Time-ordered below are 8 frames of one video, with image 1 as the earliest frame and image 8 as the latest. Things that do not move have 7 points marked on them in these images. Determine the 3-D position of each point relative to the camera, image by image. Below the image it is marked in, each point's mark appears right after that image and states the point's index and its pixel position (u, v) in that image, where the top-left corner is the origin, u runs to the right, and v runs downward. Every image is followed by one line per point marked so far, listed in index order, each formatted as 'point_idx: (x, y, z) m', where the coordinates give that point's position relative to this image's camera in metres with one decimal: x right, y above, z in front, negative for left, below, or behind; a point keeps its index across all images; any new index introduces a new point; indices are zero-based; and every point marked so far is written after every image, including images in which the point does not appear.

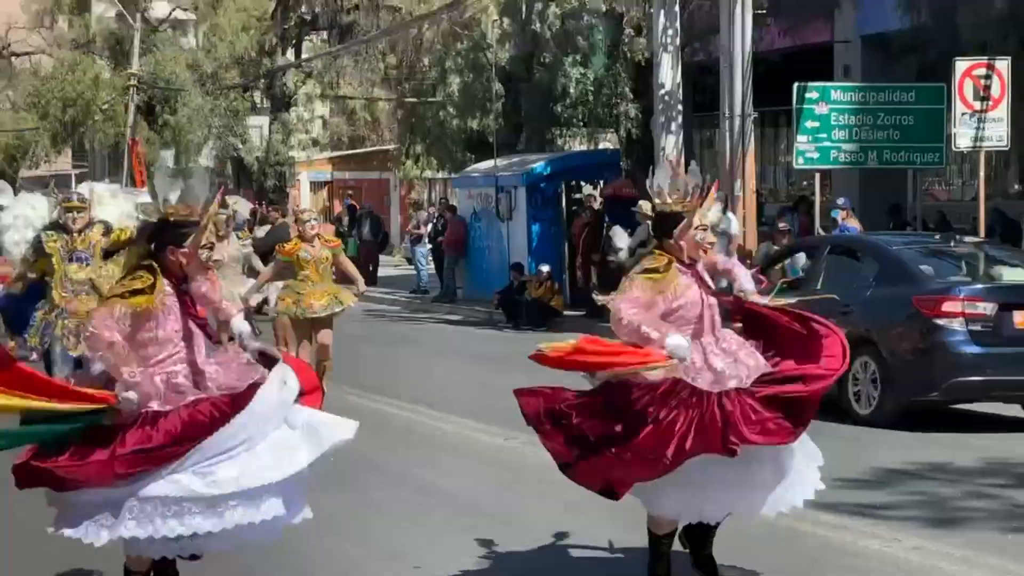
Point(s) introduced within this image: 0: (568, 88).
0: (+0.7, +2.5, +12.0) m
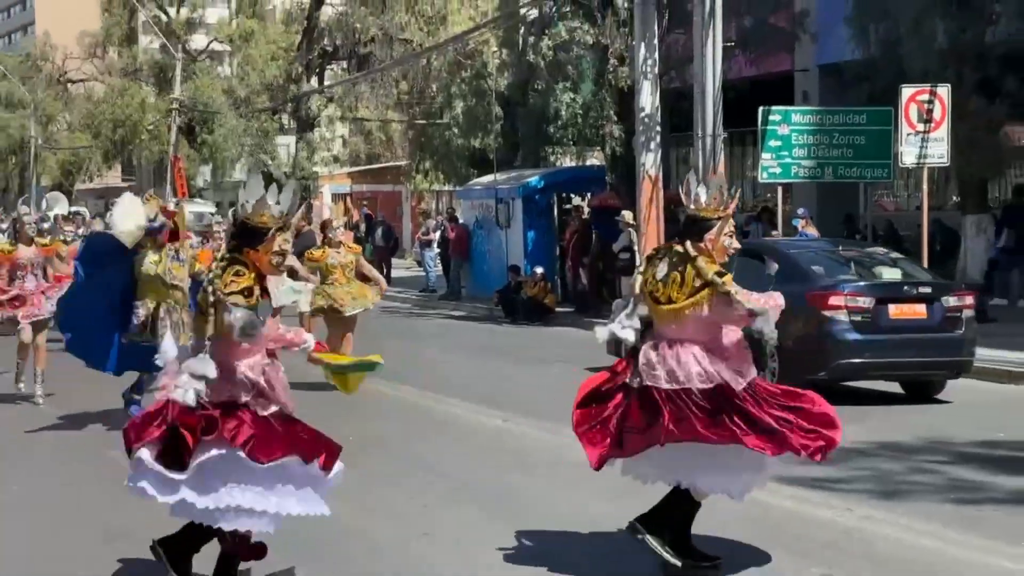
0: (+0.7, +2.5, +13.5) m
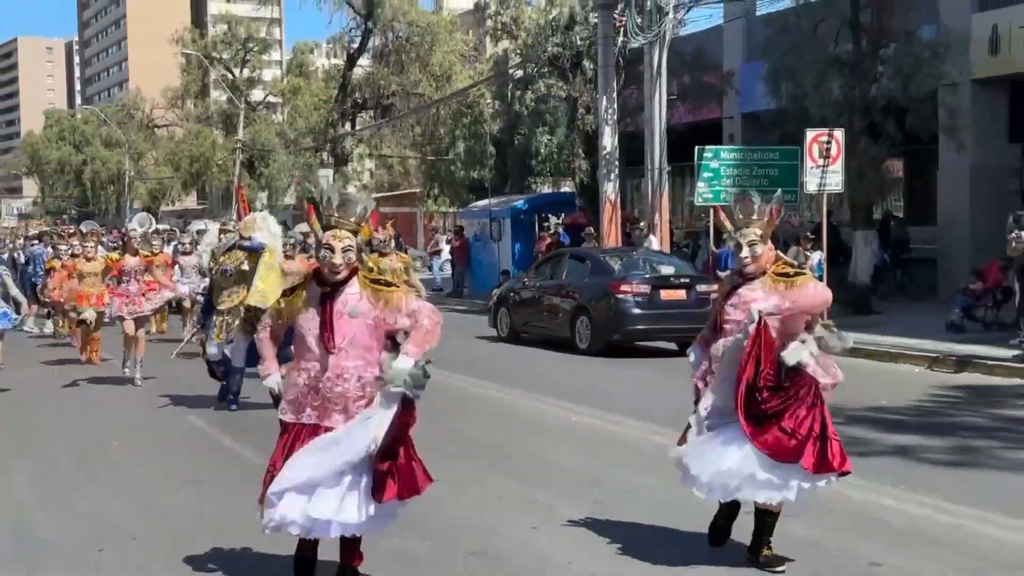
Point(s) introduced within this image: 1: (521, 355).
0: (+0.5, +2.5, +17.0) m
1: (+0.1, -0.9, +12.7) m
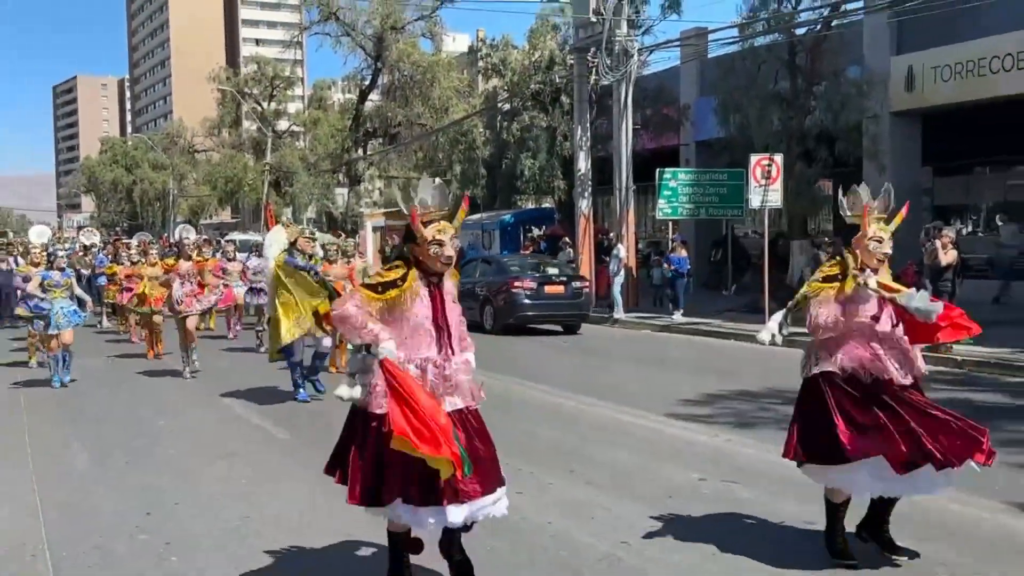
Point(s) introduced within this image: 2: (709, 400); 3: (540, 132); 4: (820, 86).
0: (+0.3, +2.4, +19.9) m
1: (-0.1, -0.9, +15.5) m
2: (+2.4, -1.7, +11.8) m
3: (+0.6, +3.2, +19.6) m
4: (+6.0, +3.9, +18.4) m
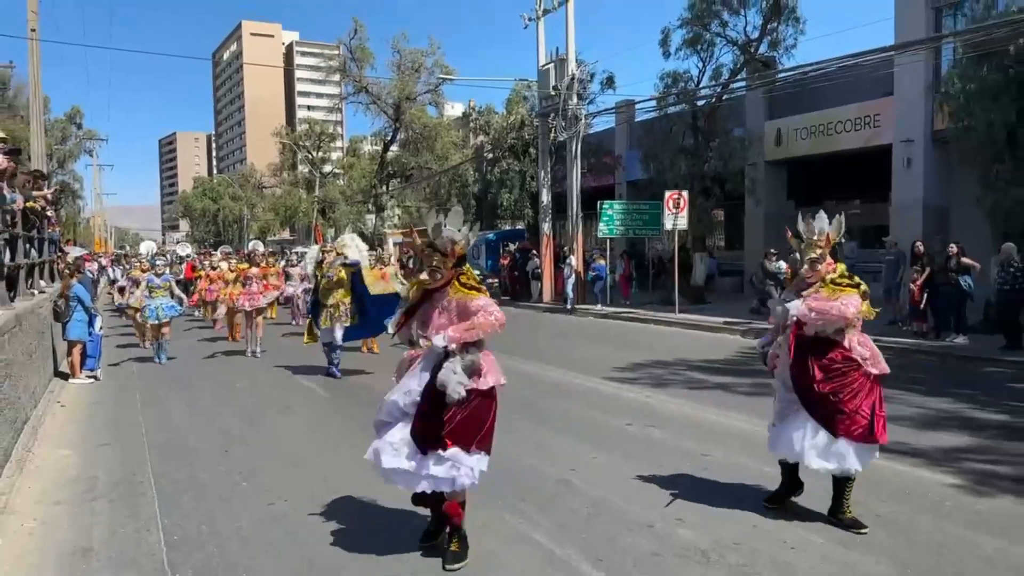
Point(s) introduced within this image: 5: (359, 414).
0: (-0.2, +2.4, +27.2) m
1: (-0.7, -0.9, +22.8) m
2: (+1.8, -1.6, +19.1) m
3: (+0.1, +3.2, +26.9) m
4: (+5.4, +3.9, +25.6) m
5: (-2.5, -1.9, +15.2) m
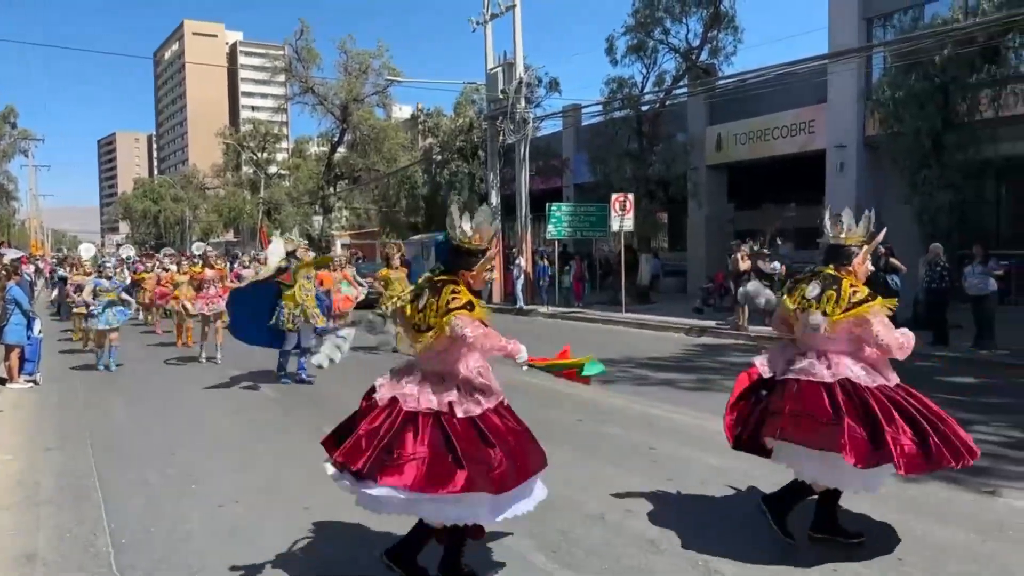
0: (-1.7, +2.4, +27.4) m
1: (-1.8, -0.9, +23.0) m
2: (+1.0, -1.7, +19.6) m
3: (-1.4, +3.2, +27.2) m
4: (+4.0, +3.9, +26.4) m
5: (-3.0, -2.0, +15.3) m
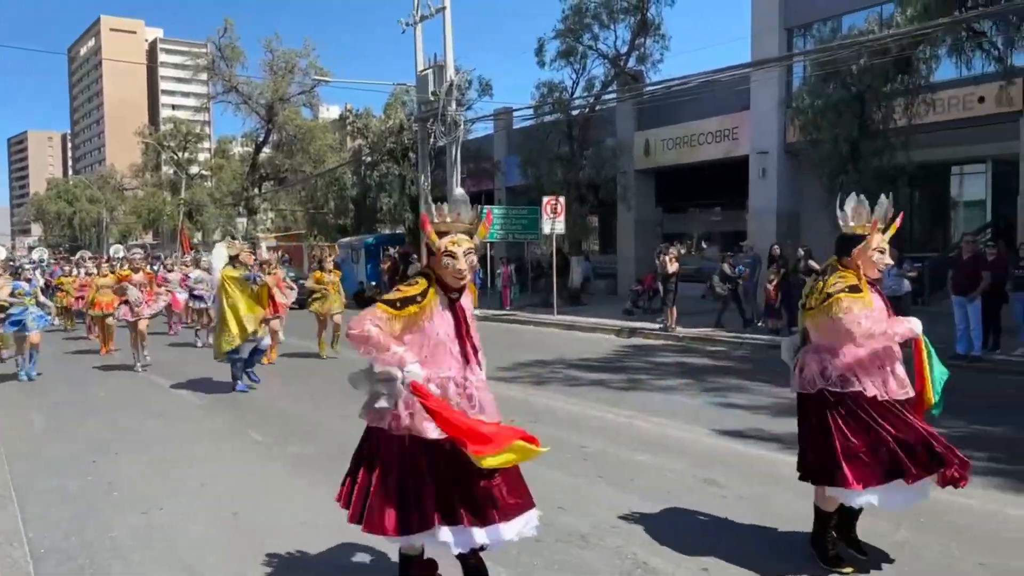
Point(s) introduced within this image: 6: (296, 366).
0: (-3.7, +2.3, +27.2) m
1: (-3.4, -1.0, +22.8) m
2: (-0.2, -1.7, +19.6) m
3: (-3.4, +3.1, +27.0) m
4: (+2.1, +3.9, +26.7) m
5: (-3.8, -2.1, +15.0) m
6: (-4.1, -1.6, +18.4) m
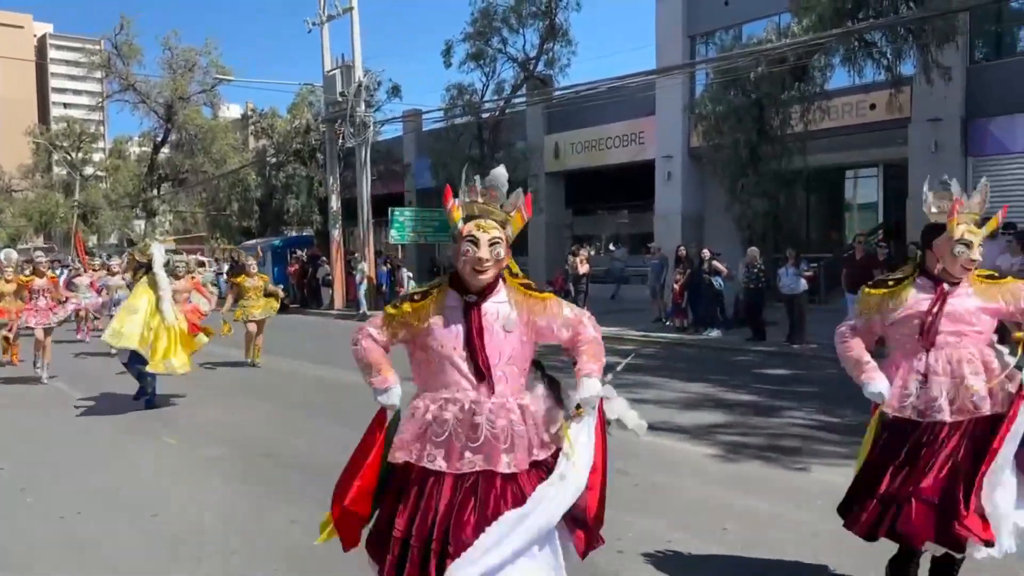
0: (-6.2, +2.2, +26.7) m
1: (-5.3, -1.1, +22.4) m
2: (-1.8, -1.8, +19.6) m
3: (-5.9, +3.0, +26.5) m
4: (-0.4, +3.8, +26.9) m
5: (-4.9, -2.1, +14.6) m
6: (-5.5, -1.7, +17.9) m
